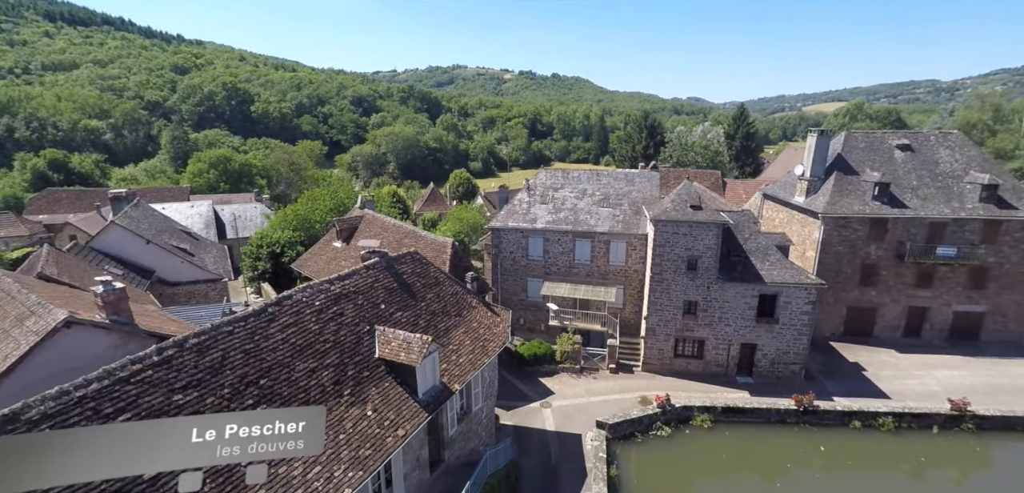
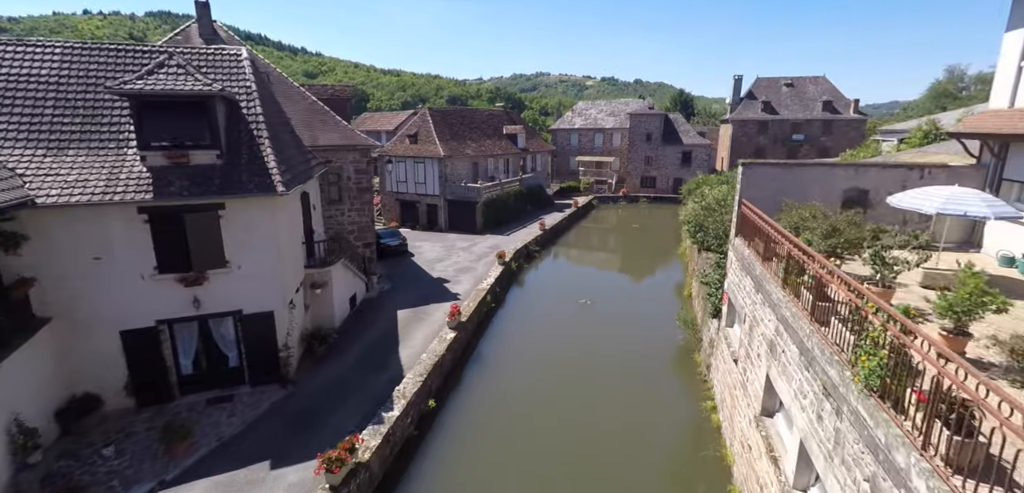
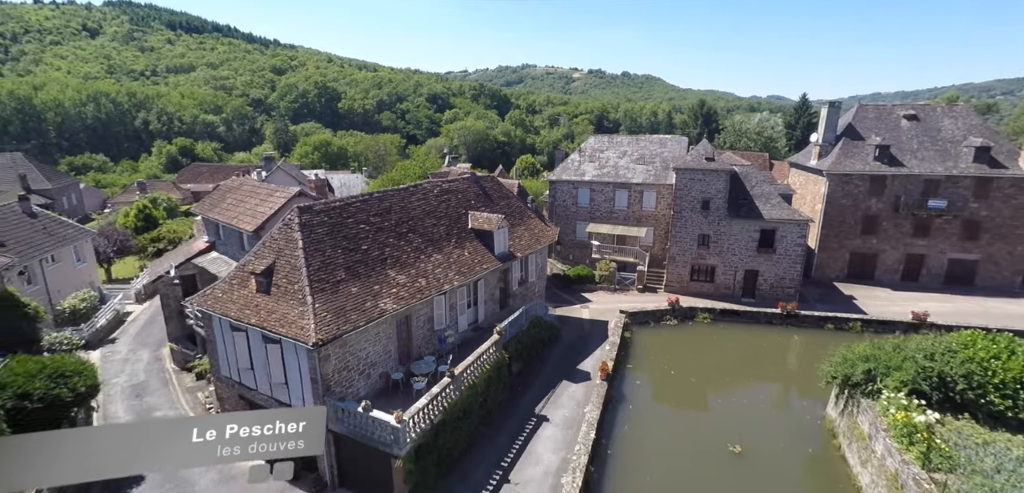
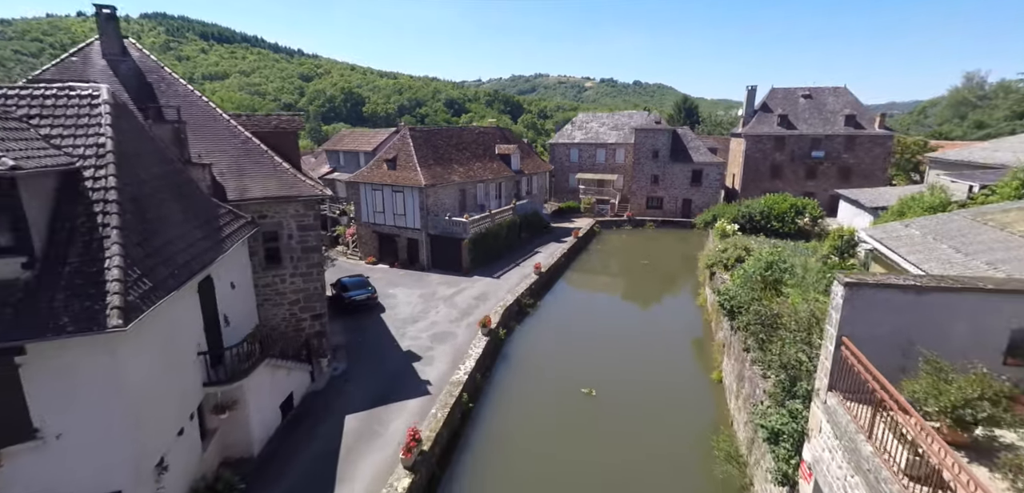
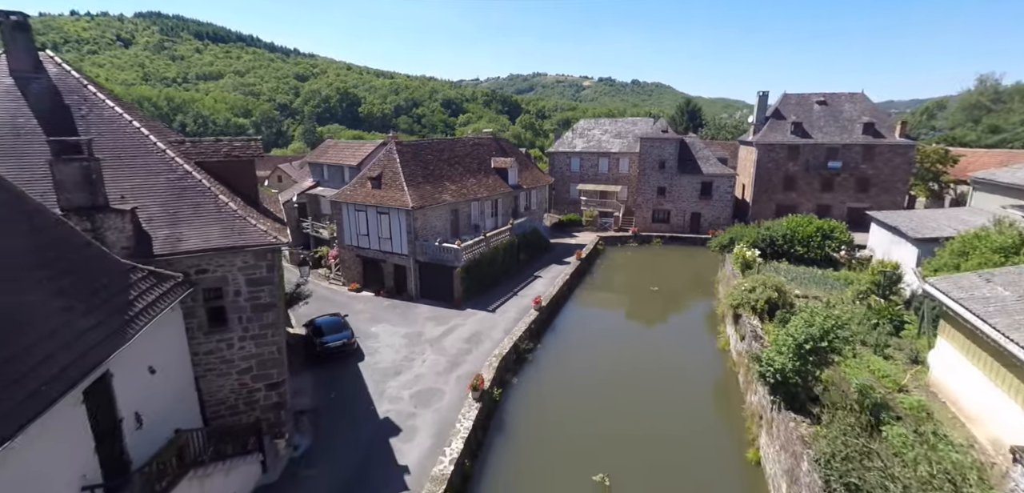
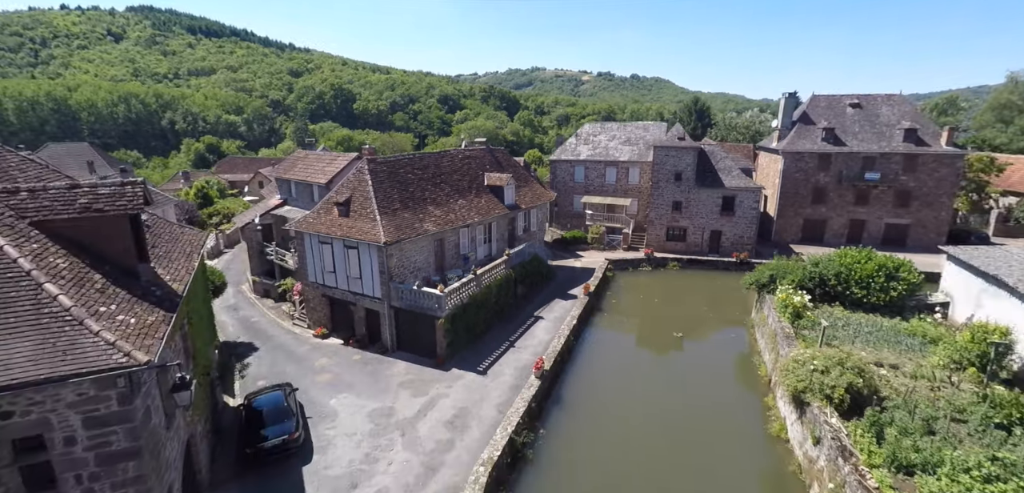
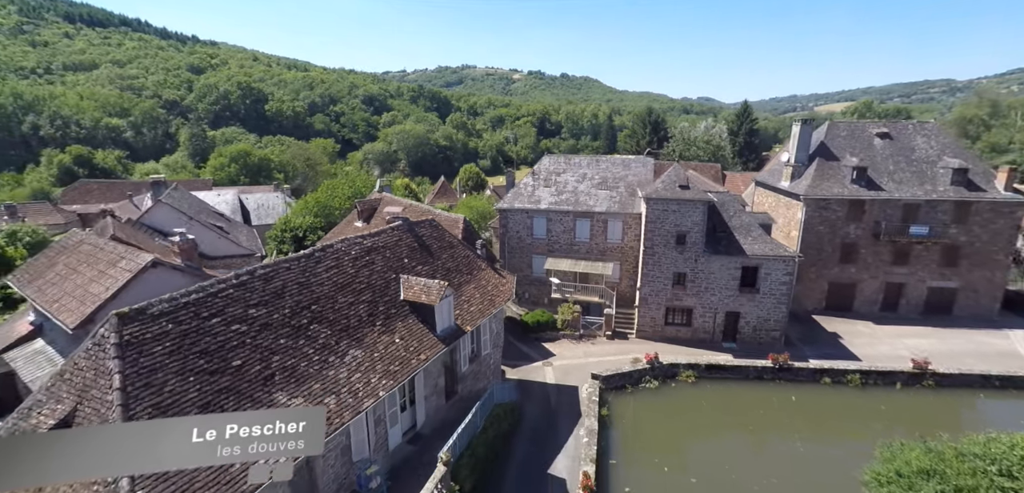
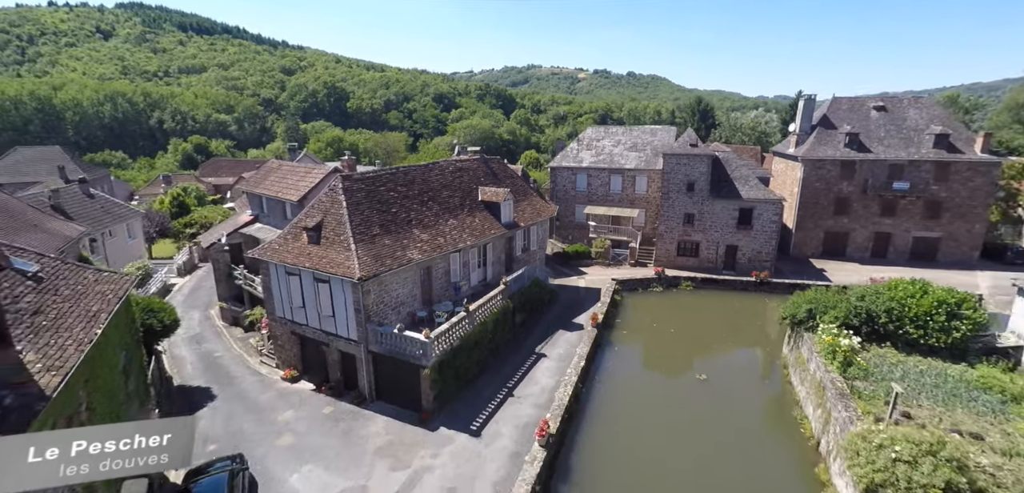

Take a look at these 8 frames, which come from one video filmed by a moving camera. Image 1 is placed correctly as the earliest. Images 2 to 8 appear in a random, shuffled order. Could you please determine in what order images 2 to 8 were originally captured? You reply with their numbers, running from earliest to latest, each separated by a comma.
7, 3, 8, 6, 5, 4, 2
